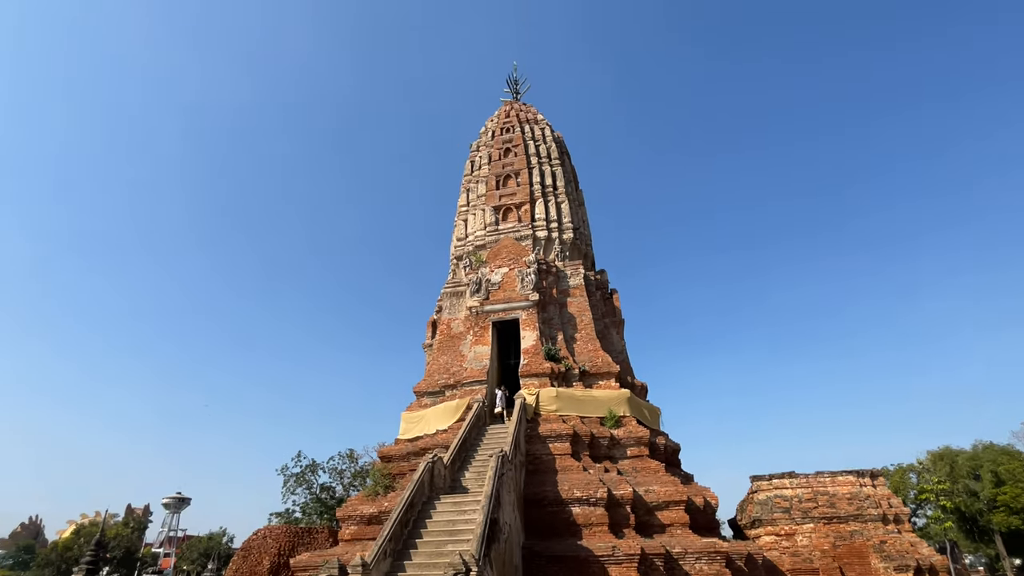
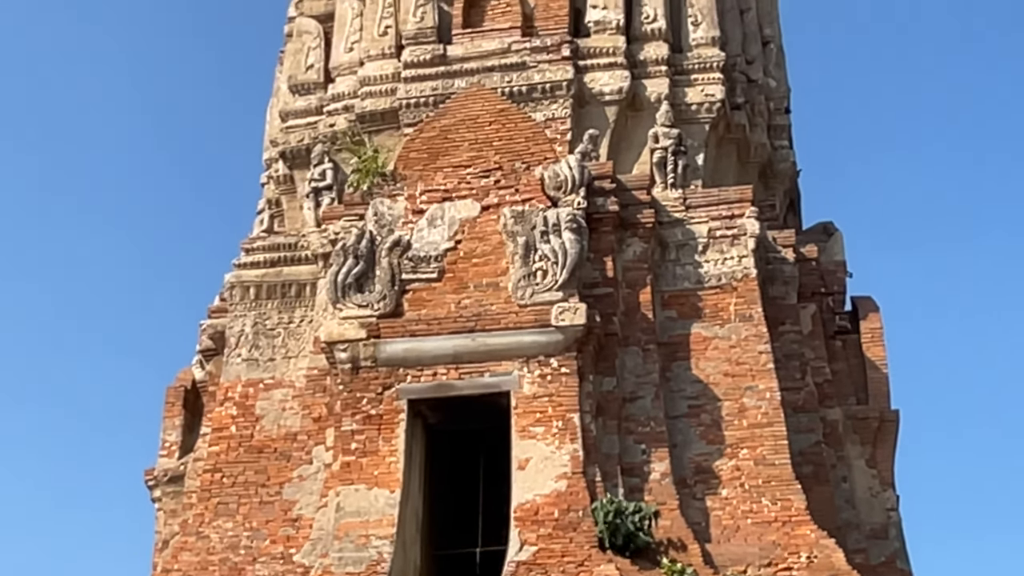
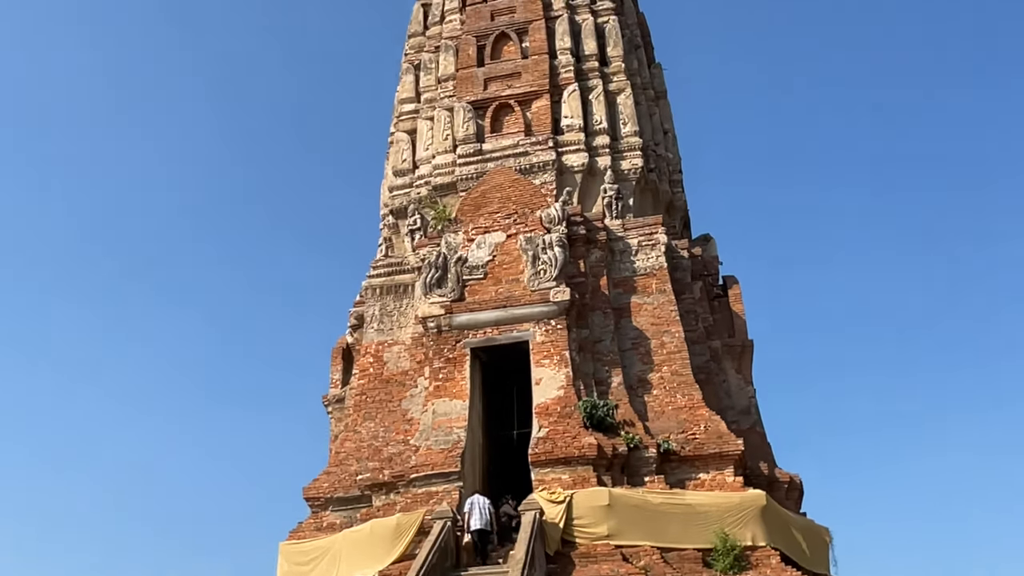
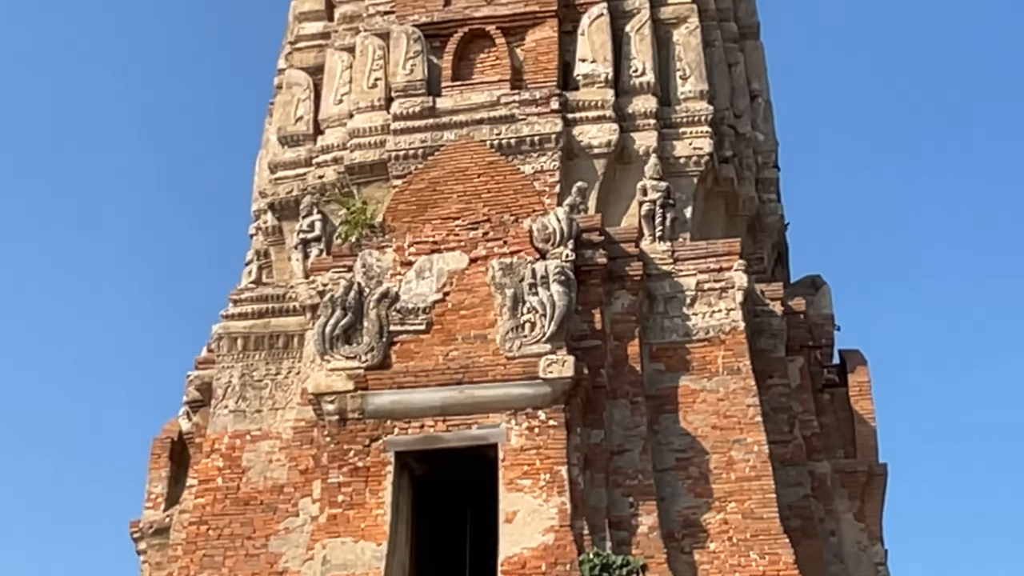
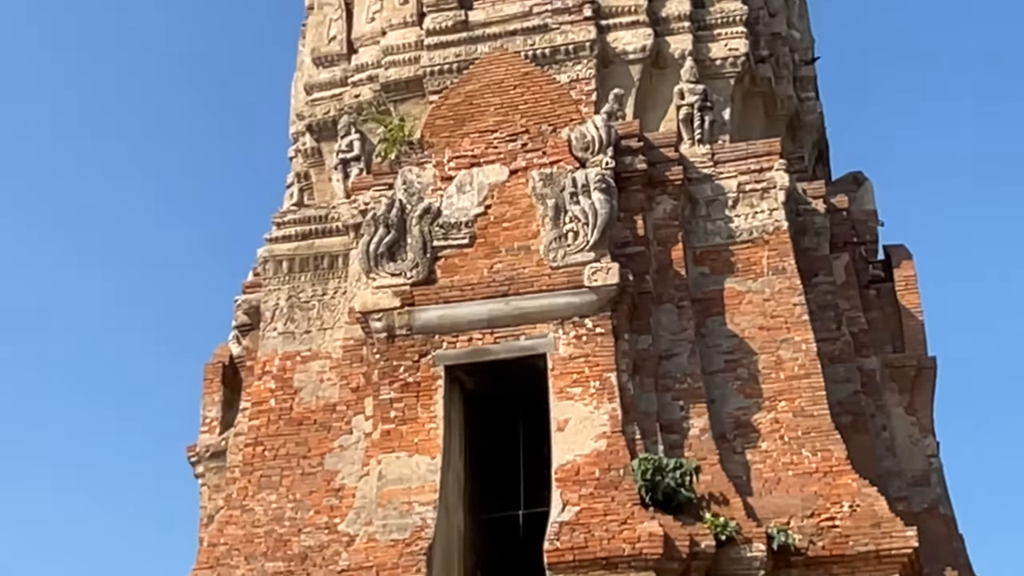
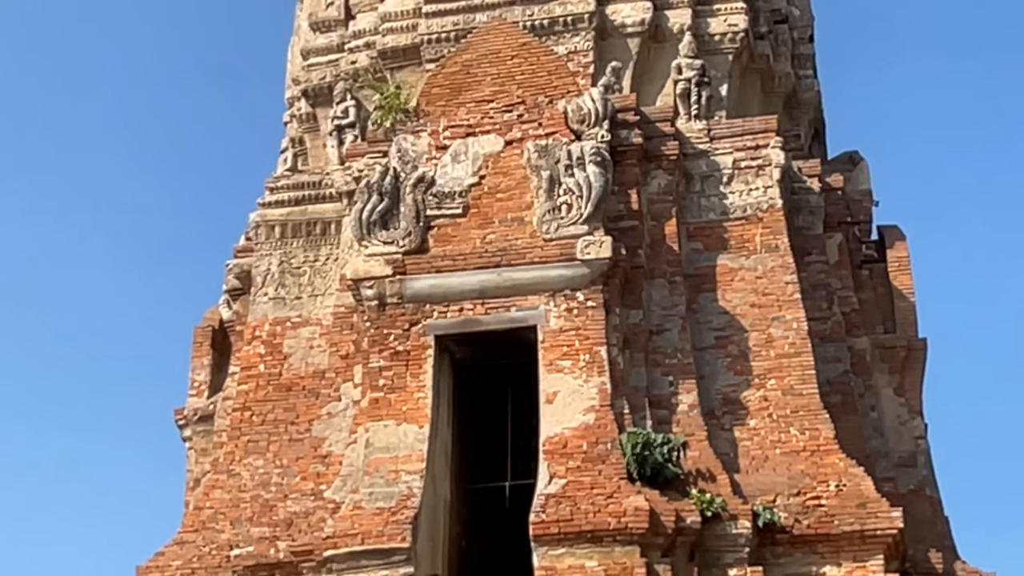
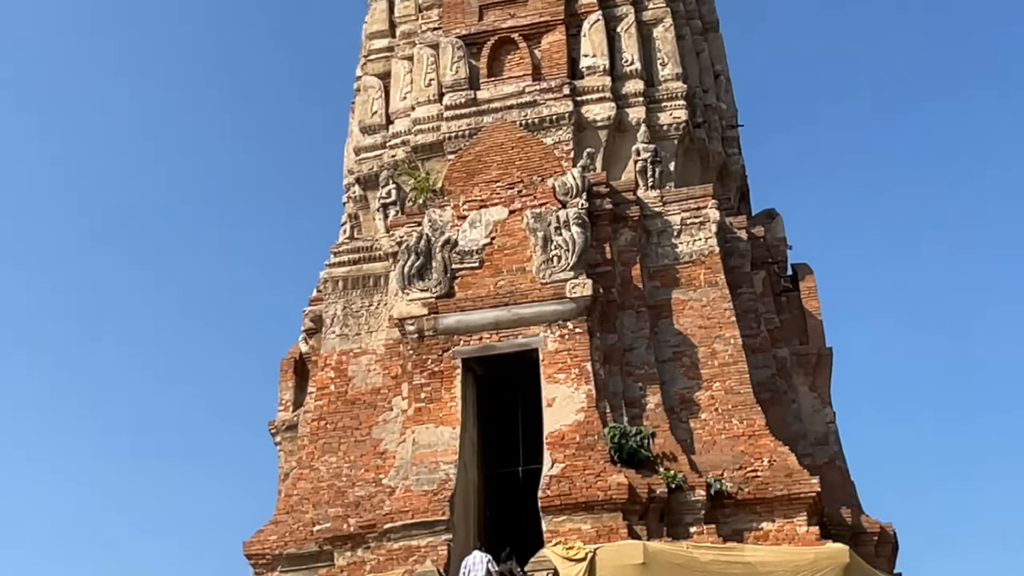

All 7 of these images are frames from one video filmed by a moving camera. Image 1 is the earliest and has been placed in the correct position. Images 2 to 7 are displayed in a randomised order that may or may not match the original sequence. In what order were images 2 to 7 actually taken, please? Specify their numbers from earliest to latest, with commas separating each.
3, 7, 5, 6, 2, 4
